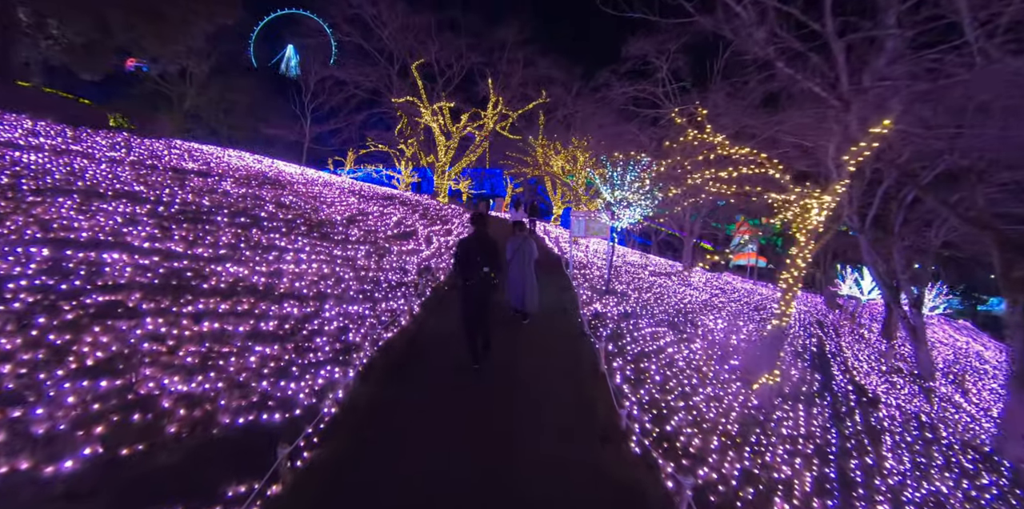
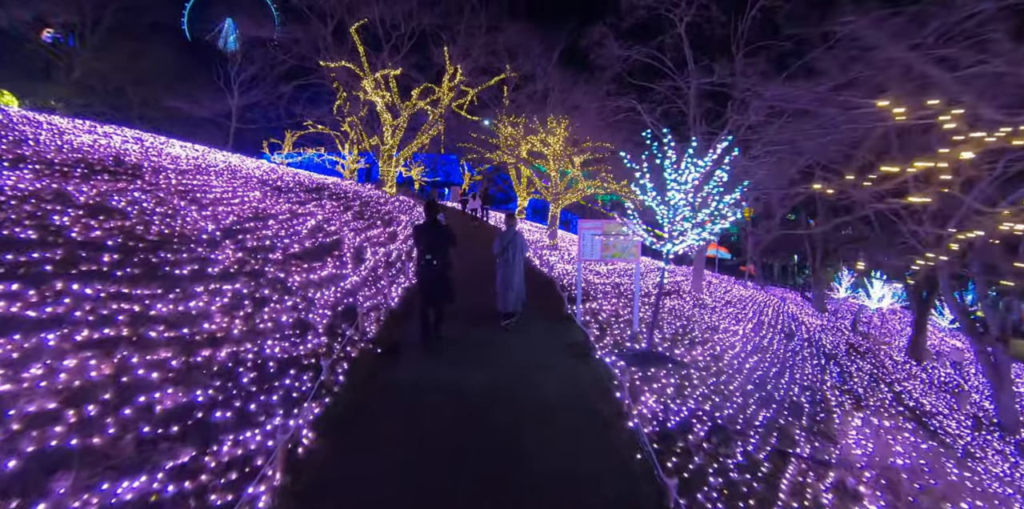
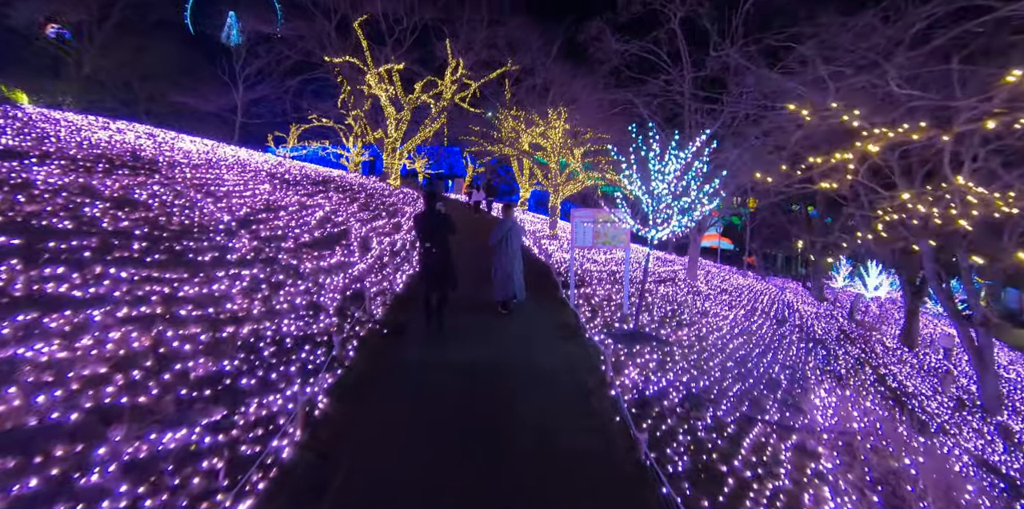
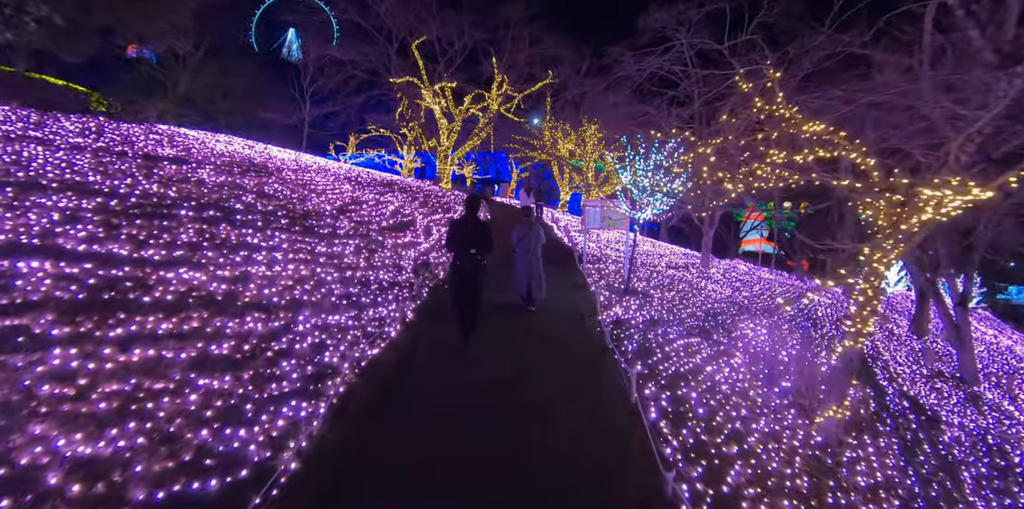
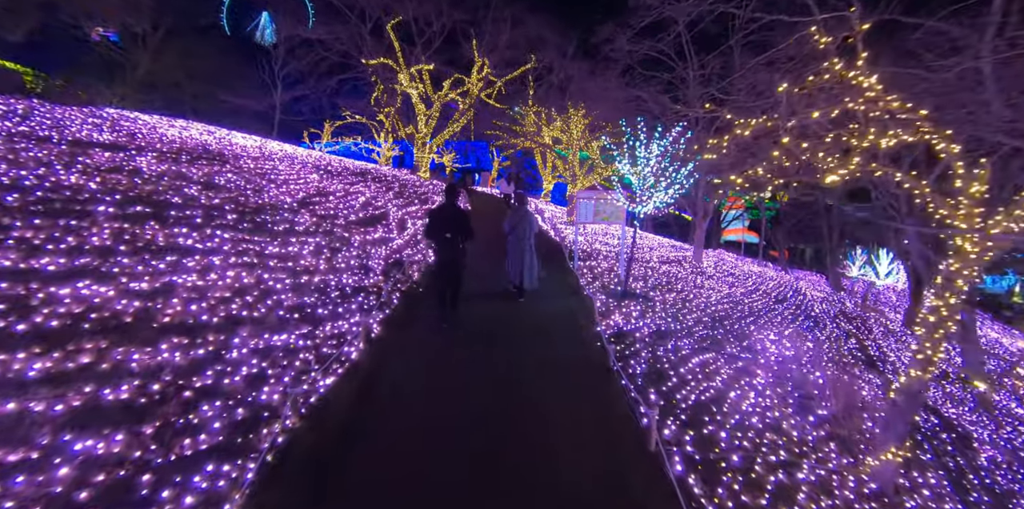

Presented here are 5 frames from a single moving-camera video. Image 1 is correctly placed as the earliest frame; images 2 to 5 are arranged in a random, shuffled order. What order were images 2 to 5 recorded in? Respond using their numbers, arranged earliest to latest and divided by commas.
4, 5, 3, 2
